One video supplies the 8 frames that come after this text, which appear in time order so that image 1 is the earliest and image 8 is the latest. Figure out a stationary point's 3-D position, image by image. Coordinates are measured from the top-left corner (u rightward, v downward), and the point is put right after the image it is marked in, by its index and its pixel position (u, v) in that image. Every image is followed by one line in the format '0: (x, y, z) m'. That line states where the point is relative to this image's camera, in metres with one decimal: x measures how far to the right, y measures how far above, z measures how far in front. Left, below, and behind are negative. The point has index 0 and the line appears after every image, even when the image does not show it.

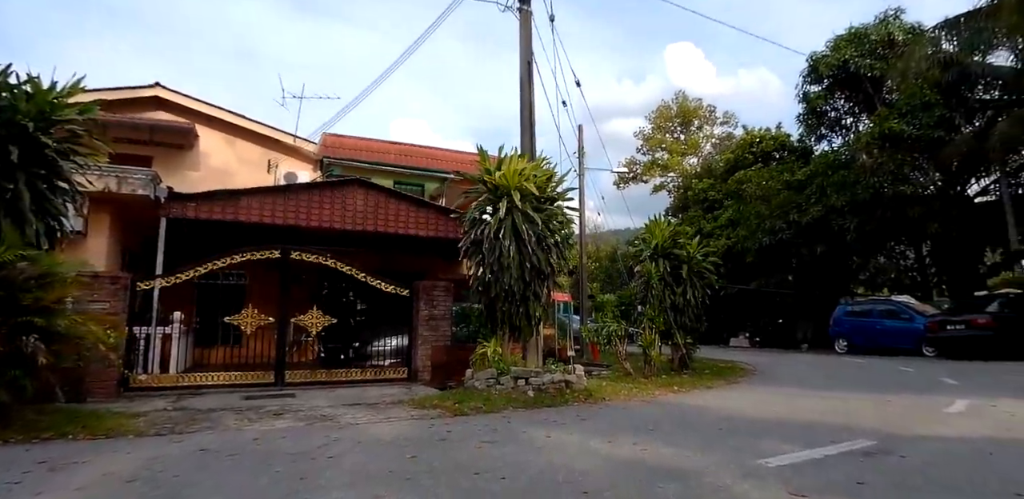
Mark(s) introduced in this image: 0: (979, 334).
0: (+12.3, -2.2, +15.2) m
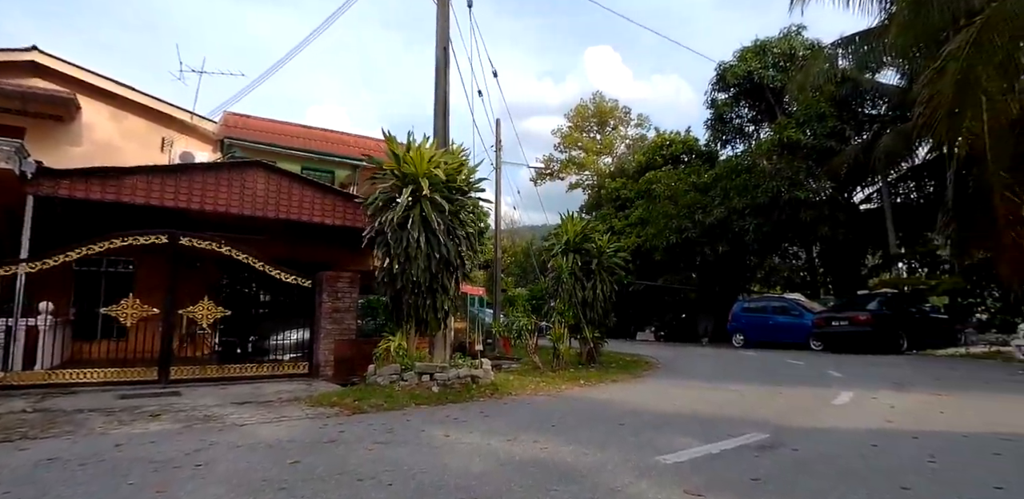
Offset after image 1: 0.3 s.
0: (+9.8, -2.3, +16.1) m
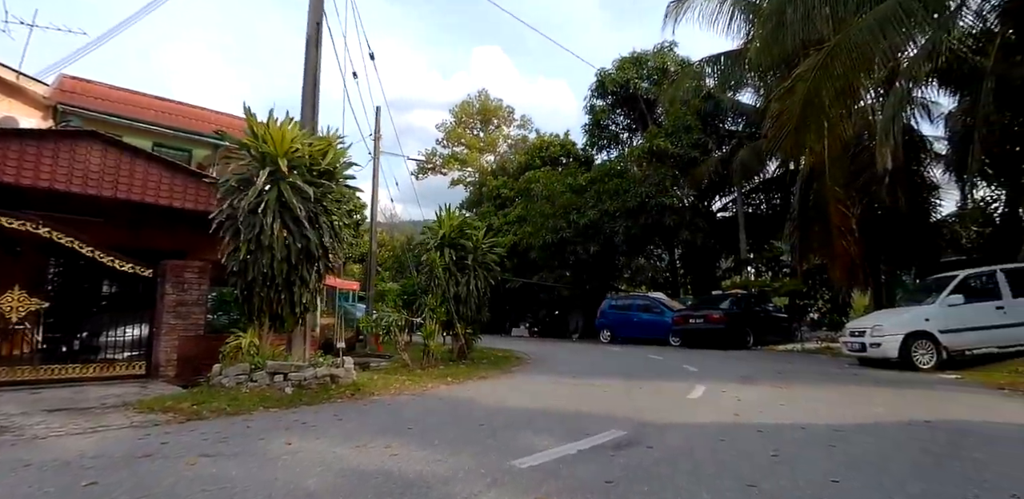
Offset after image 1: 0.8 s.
0: (+6.0, -2.3, +17.1) m
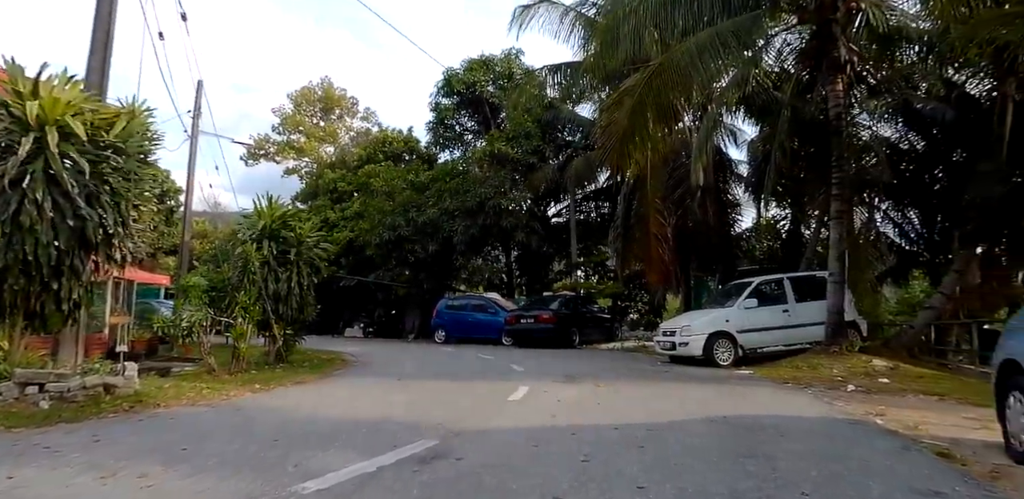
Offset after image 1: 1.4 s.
0: (+0.9, -2.4, +17.4) m
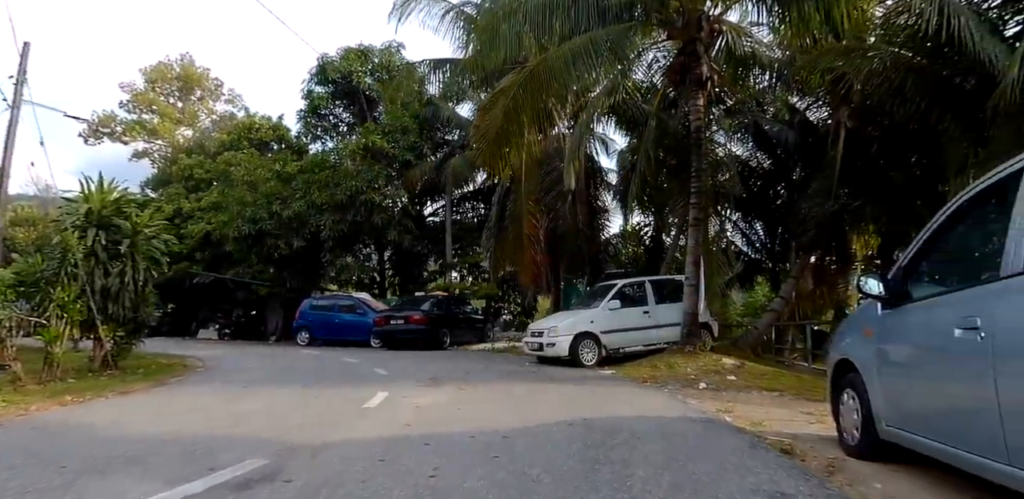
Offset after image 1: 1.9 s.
0: (-2.9, -2.3, +16.8) m
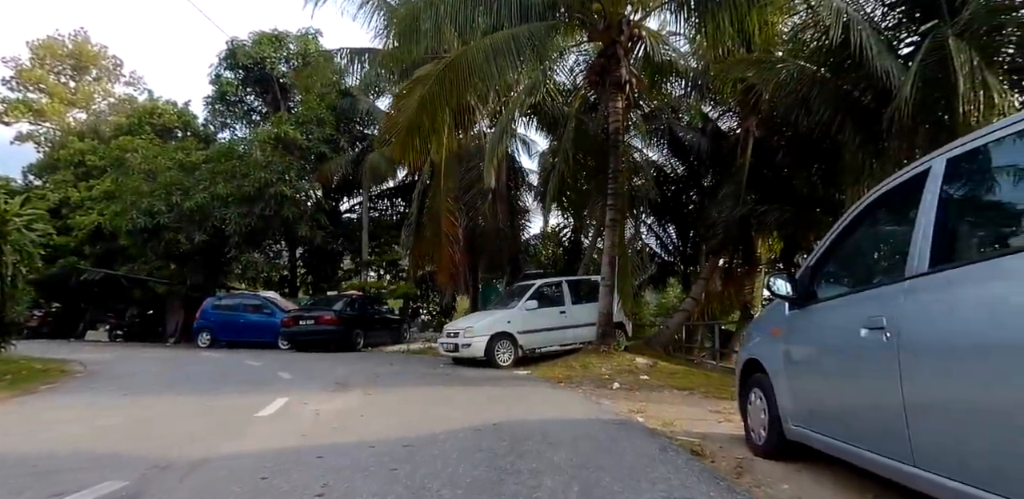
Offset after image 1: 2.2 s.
0: (-5.3, -2.2, +16.0) m
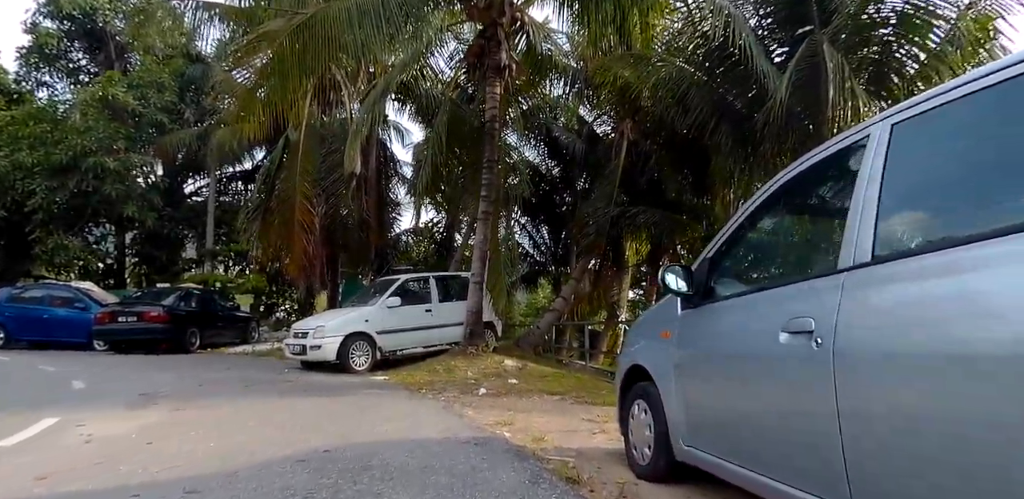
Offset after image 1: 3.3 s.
0: (-8.7, -1.9, +13.6) m
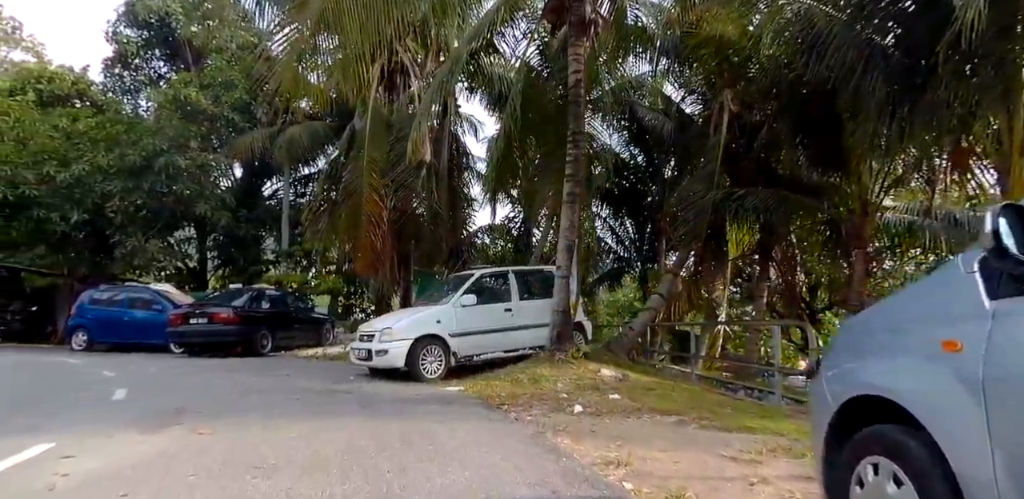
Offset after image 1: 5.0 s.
0: (-6.7, -1.9, +13.3) m
